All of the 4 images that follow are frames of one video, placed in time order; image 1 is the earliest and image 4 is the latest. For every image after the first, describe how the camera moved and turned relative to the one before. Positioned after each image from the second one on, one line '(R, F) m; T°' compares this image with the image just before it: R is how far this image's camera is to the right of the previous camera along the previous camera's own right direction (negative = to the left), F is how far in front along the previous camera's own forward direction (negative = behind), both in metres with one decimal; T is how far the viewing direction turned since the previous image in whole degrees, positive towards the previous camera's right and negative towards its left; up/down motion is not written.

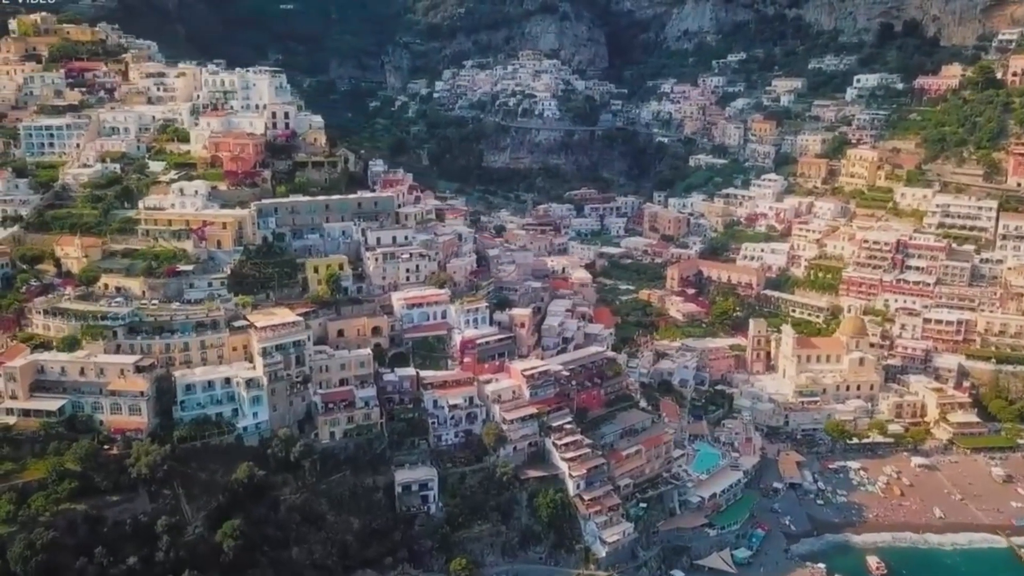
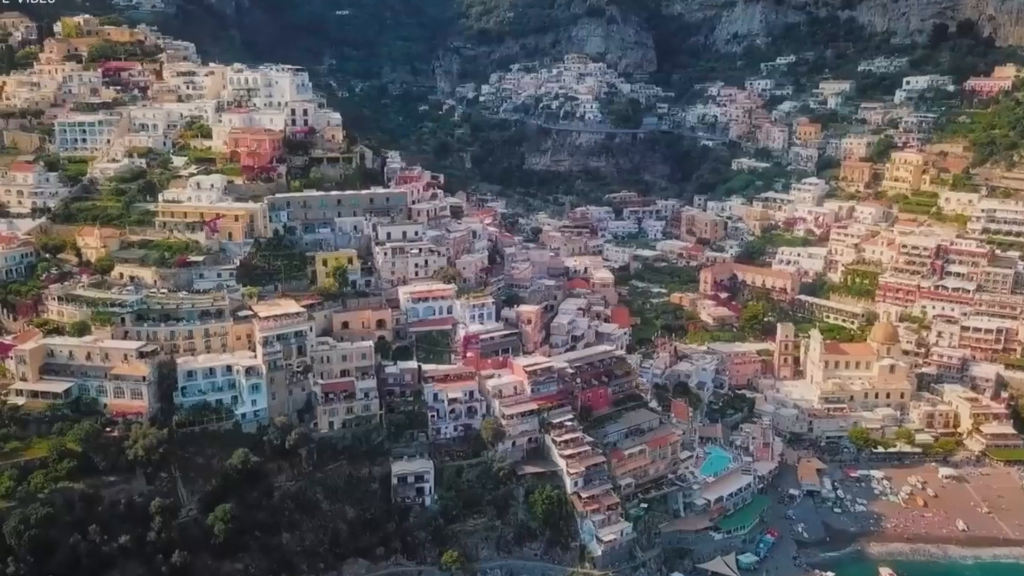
(+2.7, +0.1) m; -4°
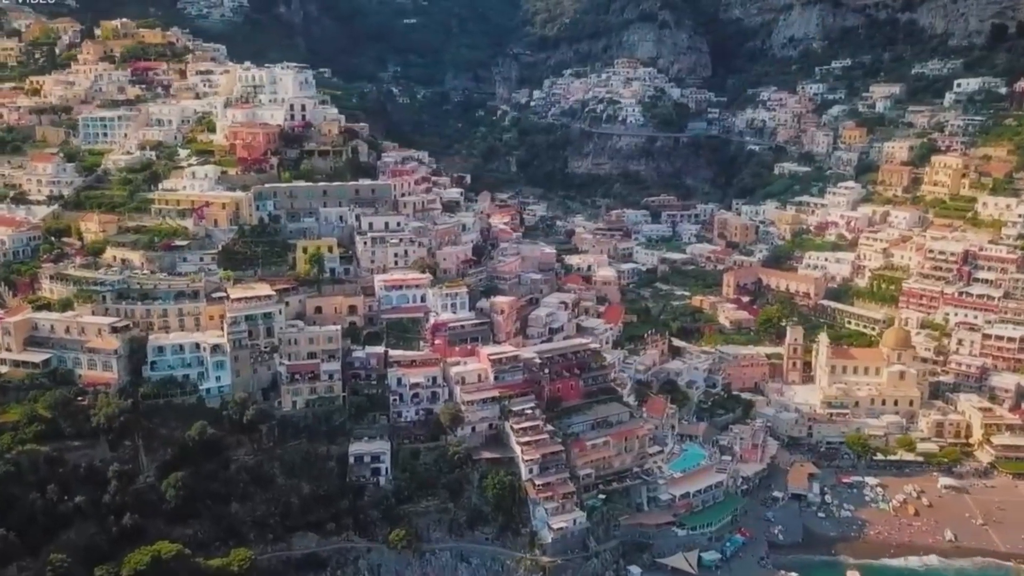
(+5.5, -0.3) m; -6°
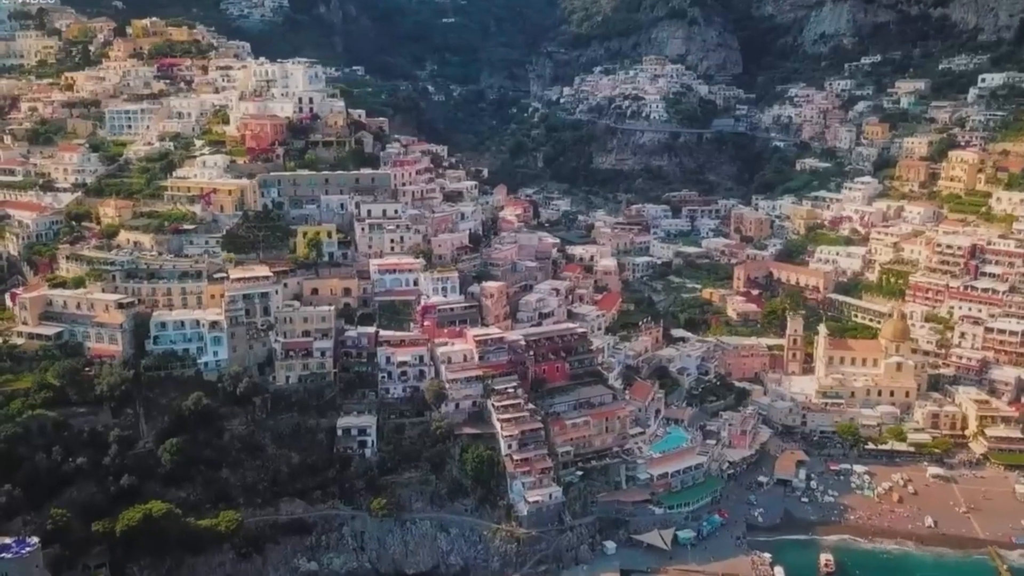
(+3.1, -1.5) m; -3°
